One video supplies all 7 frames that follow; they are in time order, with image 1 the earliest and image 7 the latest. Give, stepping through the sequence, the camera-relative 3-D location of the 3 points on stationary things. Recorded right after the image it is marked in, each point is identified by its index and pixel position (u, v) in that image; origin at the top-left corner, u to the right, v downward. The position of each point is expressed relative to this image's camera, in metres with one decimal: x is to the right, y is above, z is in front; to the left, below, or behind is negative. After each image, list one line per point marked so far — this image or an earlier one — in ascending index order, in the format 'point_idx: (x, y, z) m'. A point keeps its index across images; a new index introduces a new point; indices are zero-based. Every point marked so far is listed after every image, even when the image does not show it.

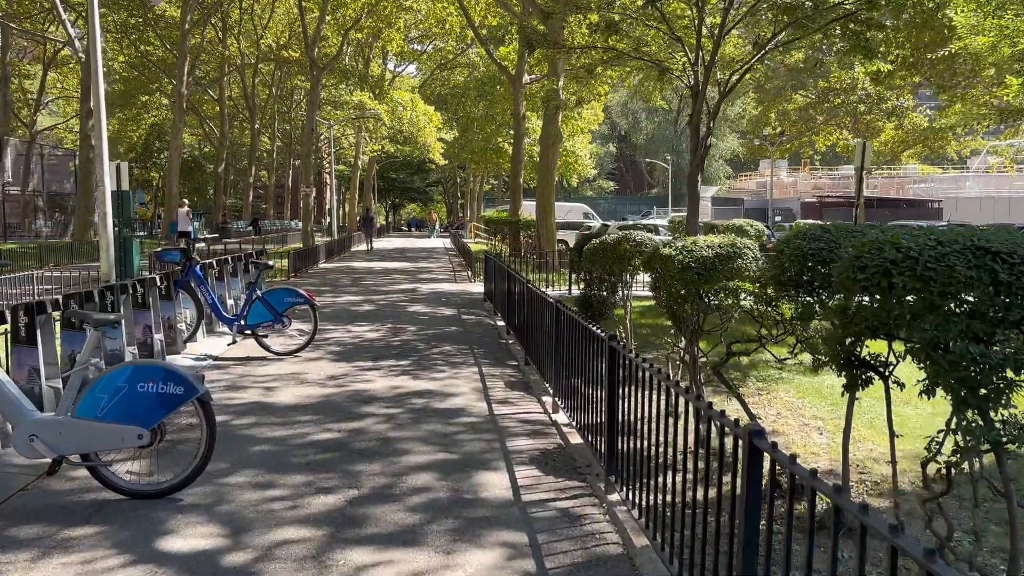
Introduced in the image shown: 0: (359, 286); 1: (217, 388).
0: (-3.3, 0.0, +18.3) m
1: (-2.6, -0.9, +7.6) m
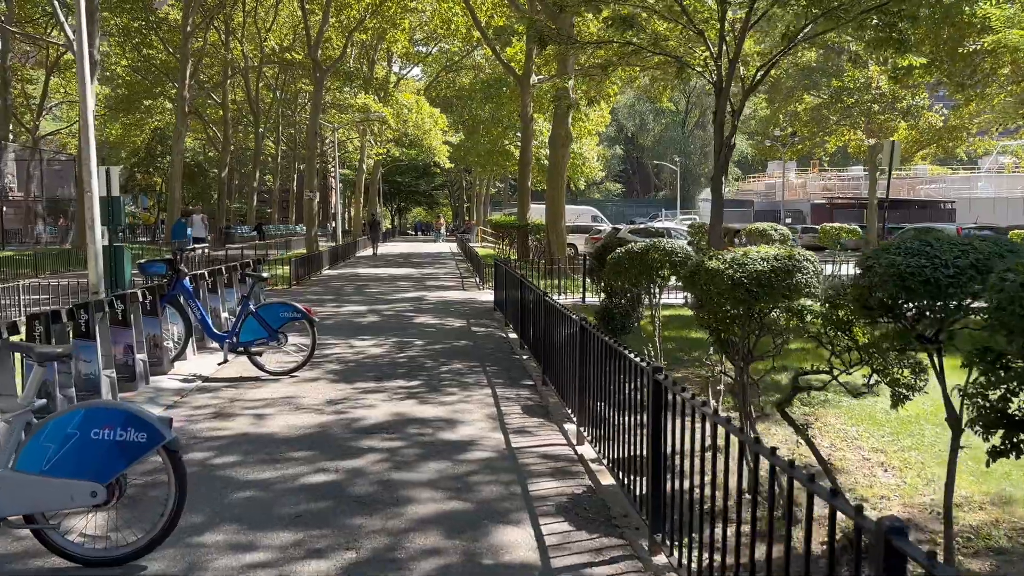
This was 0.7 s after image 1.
0: (-3.1, -0.1, +17.5) m
1: (-2.5, -1.0, +6.9) m
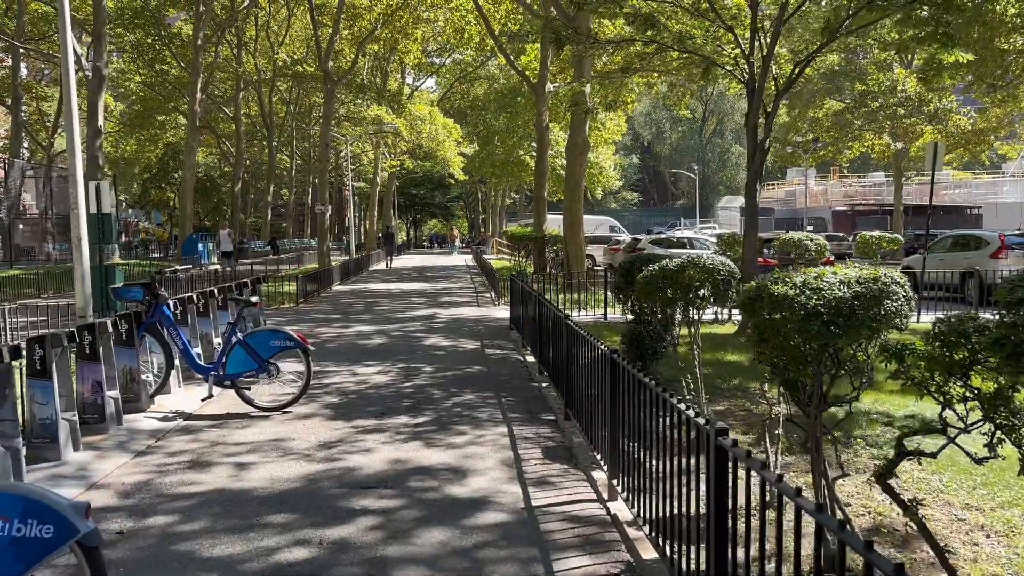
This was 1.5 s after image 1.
0: (-2.7, -0.5, +16.7) m
1: (-2.3, -1.2, +6.0) m
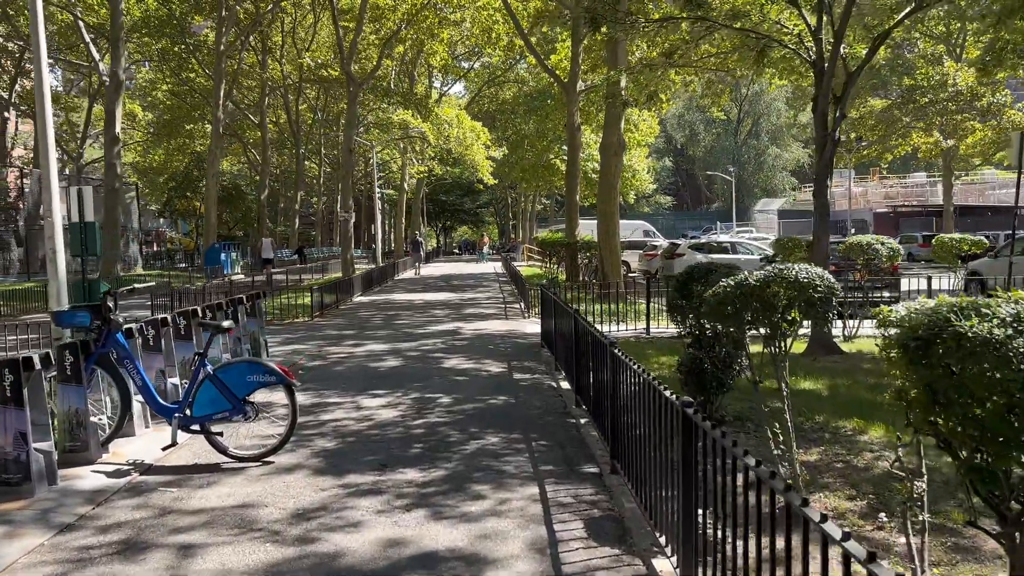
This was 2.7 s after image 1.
0: (-2.2, -0.7, +15.3) m
1: (-2.2, -1.4, +4.6) m
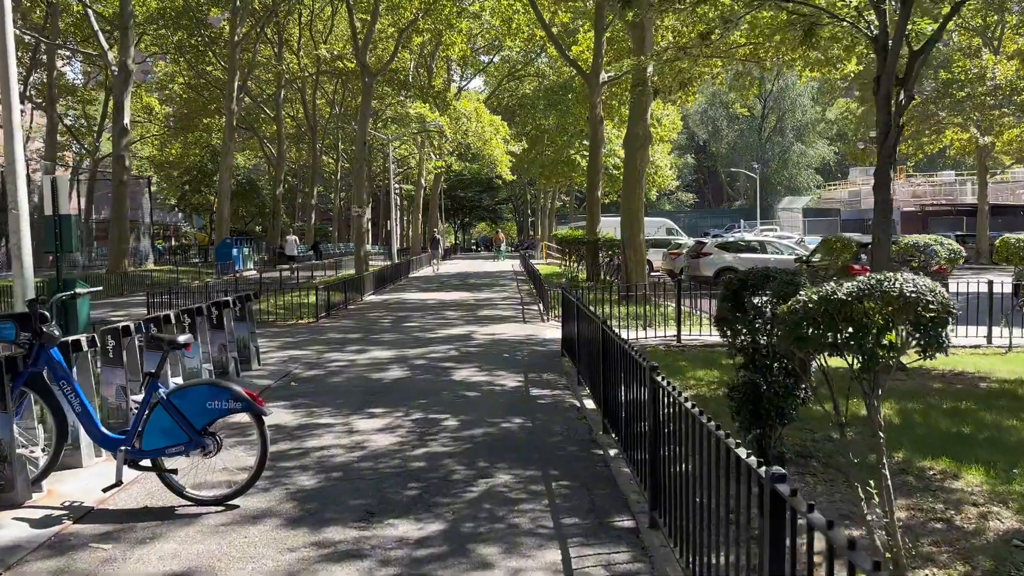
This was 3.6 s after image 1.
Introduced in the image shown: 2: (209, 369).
0: (-1.9, -0.7, +14.2) m
1: (-2.1, -1.4, +3.5) m
2: (-3.0, -0.8, +8.4) m
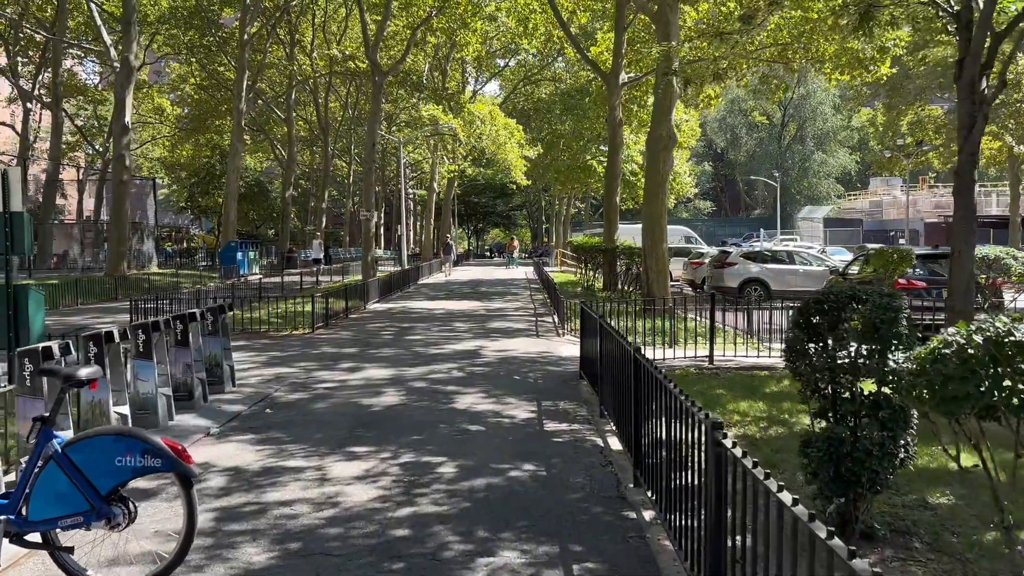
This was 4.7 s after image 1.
0: (-1.7, -0.9, +12.9) m
1: (-2.1, -1.5, +2.2) m
2: (-2.9, -0.9, +7.2) m
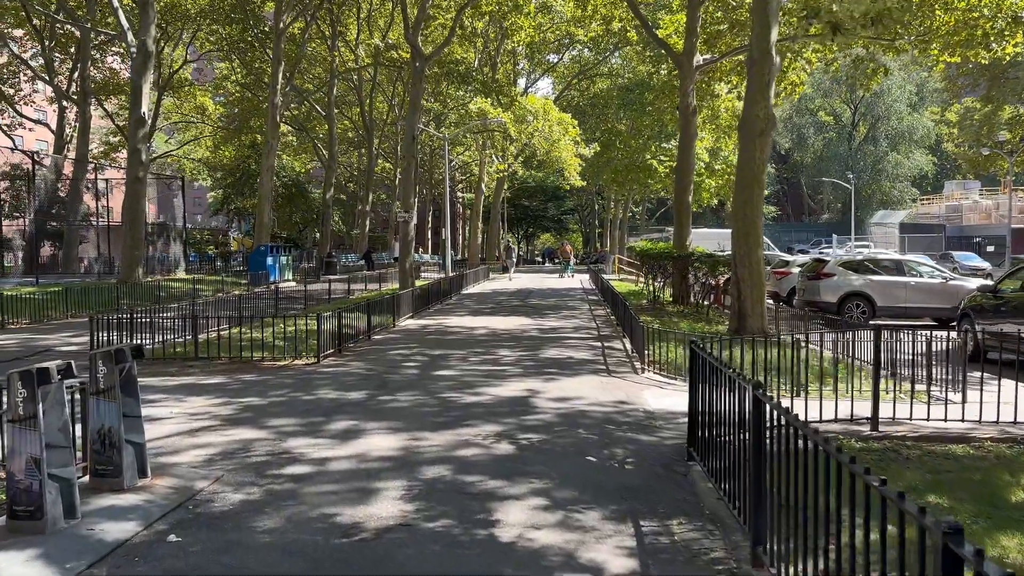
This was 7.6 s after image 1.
0: (-1.0, -1.1, +9.6) m
1: (-2.0, -1.6, -1.1) m
2: (-2.5, -1.1, +3.9) m
